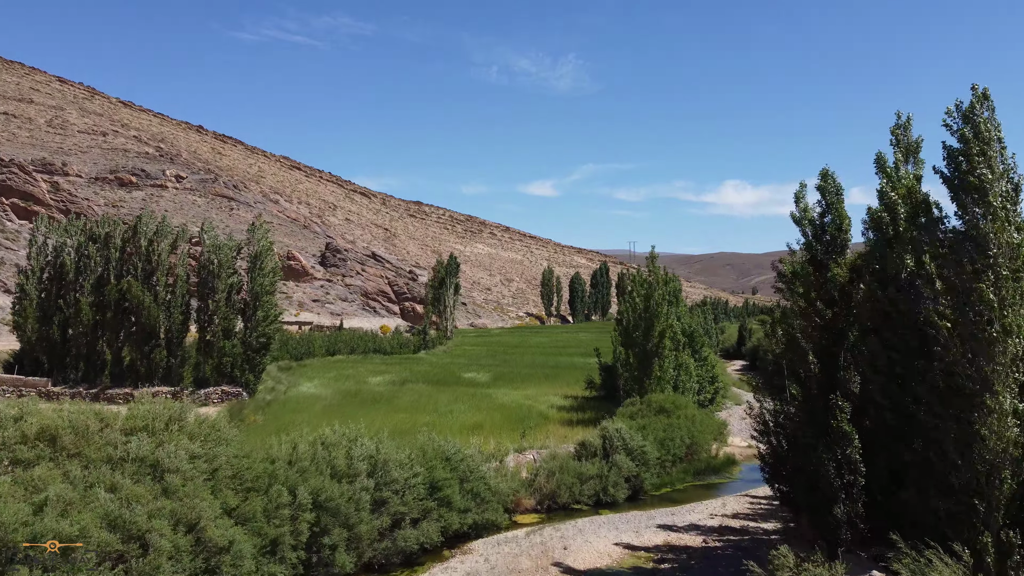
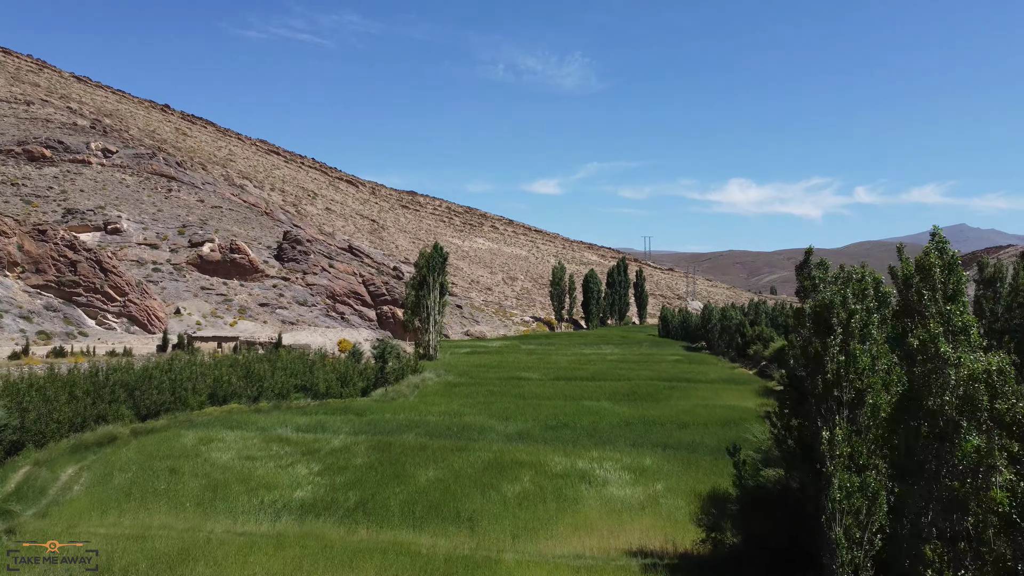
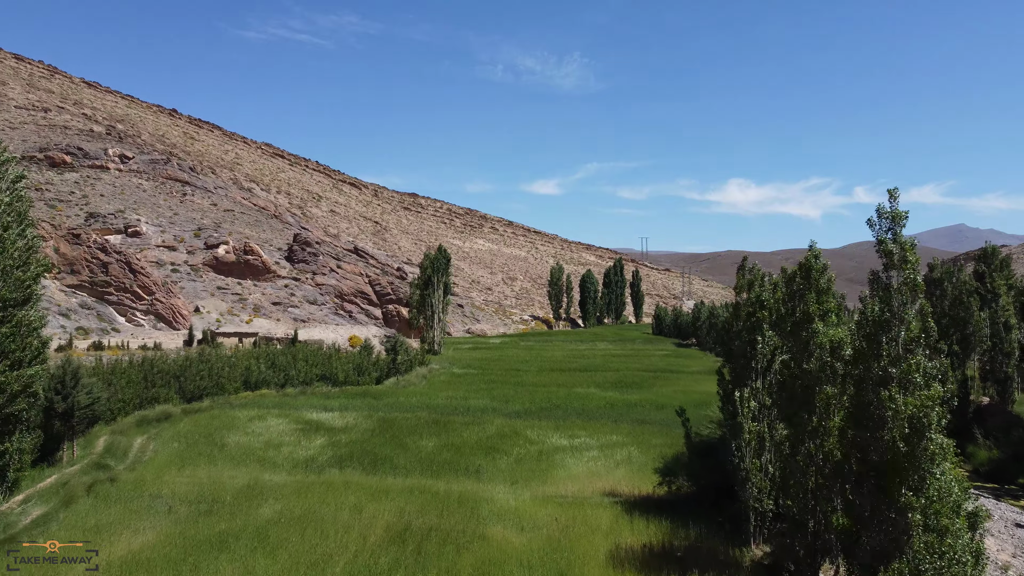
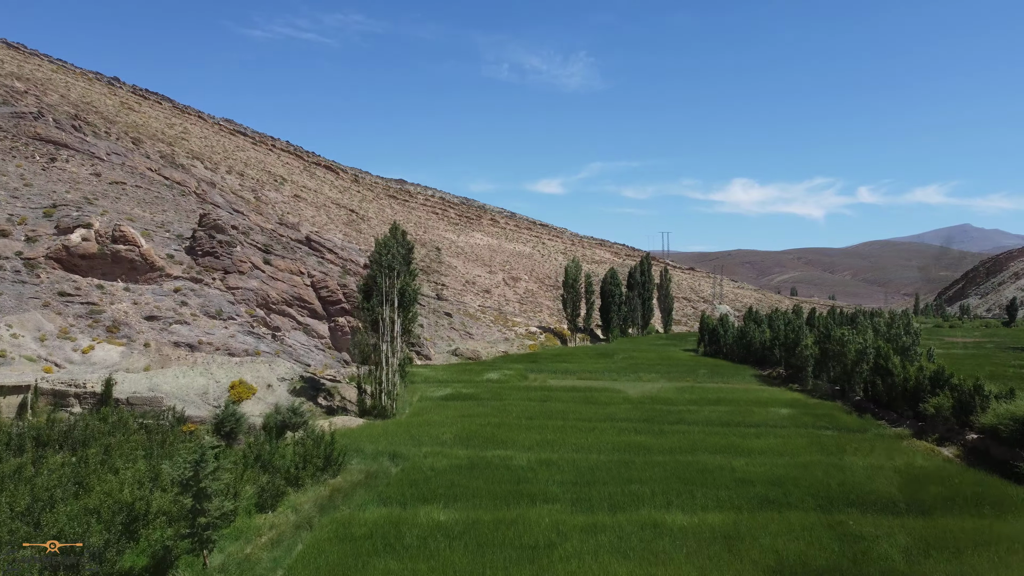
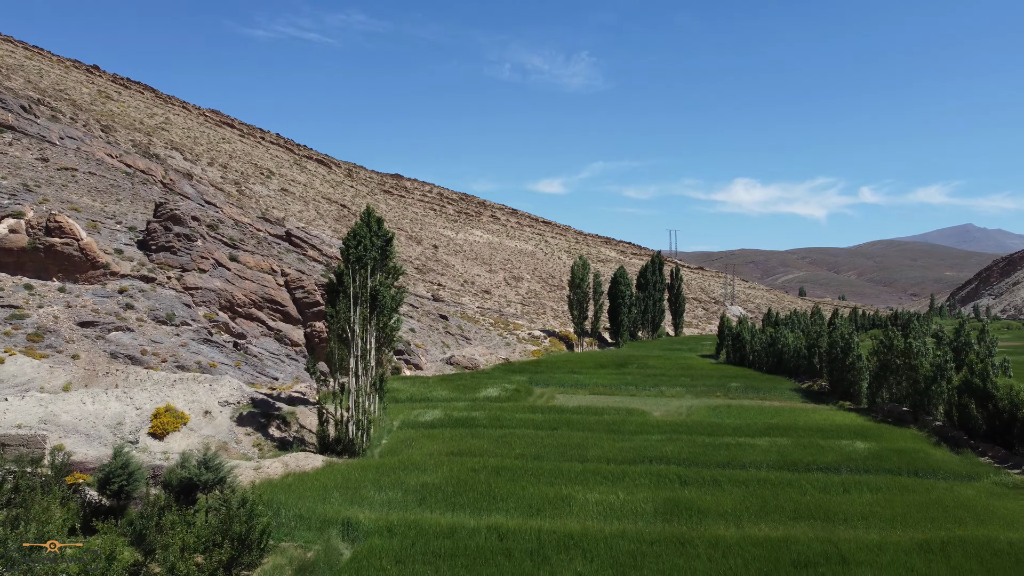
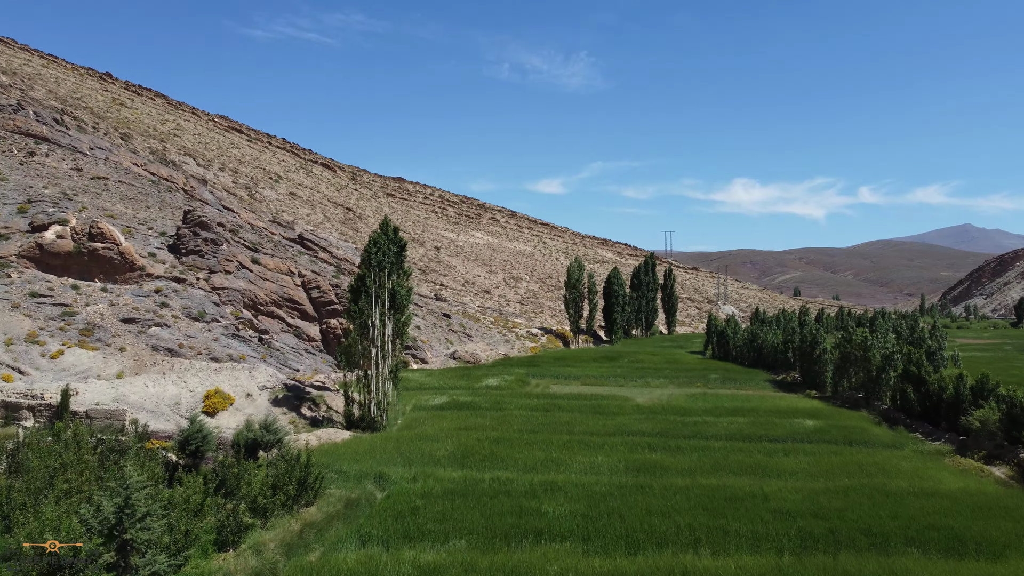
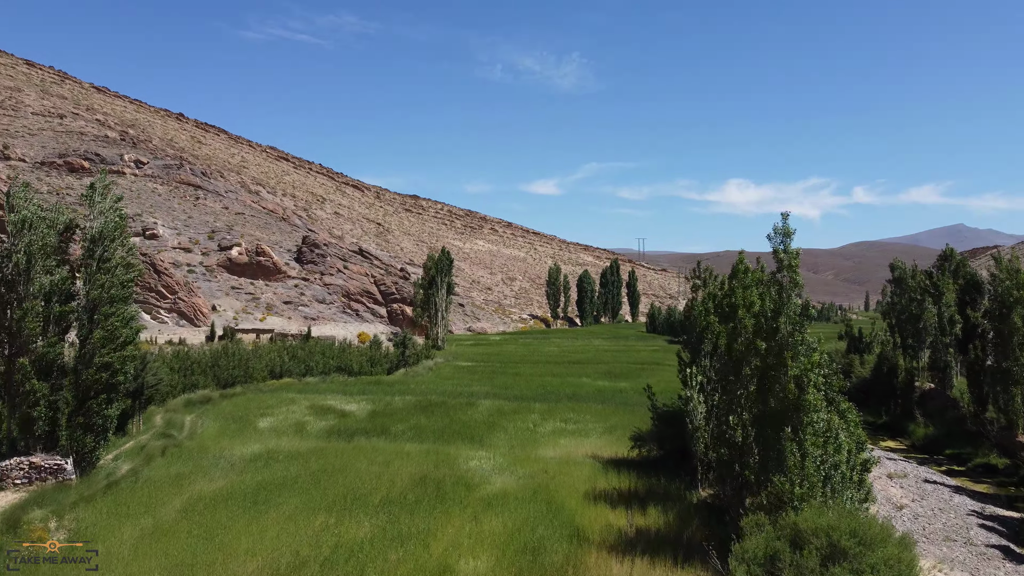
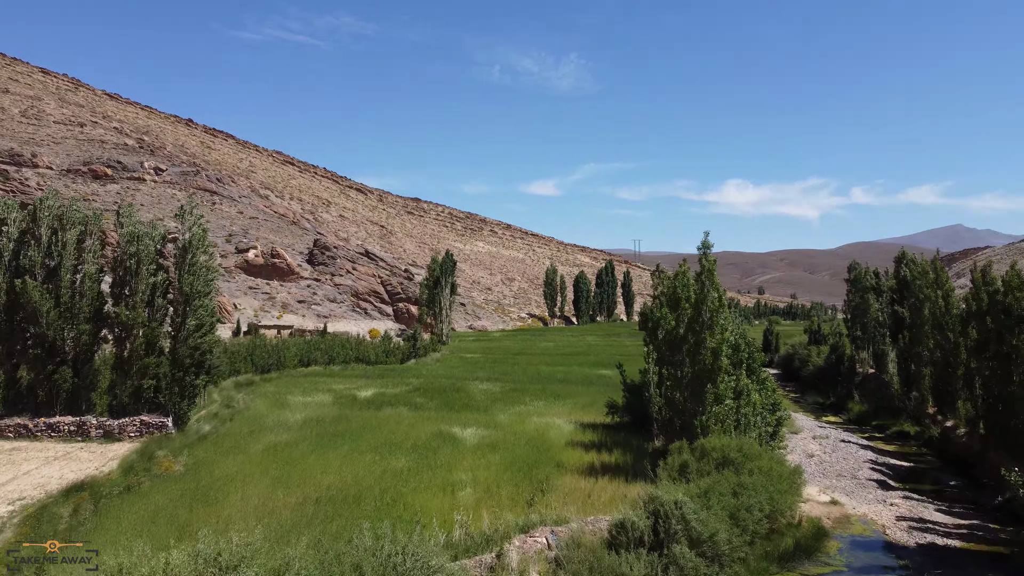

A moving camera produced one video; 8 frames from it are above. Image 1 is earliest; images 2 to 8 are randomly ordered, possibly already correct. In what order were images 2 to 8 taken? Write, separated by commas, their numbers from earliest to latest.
8, 7, 3, 2, 4, 6, 5
